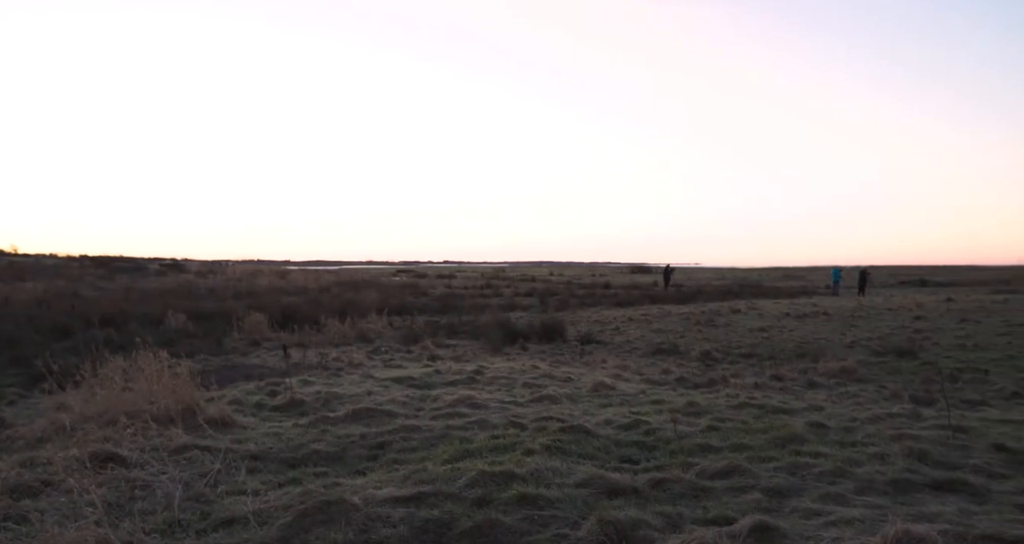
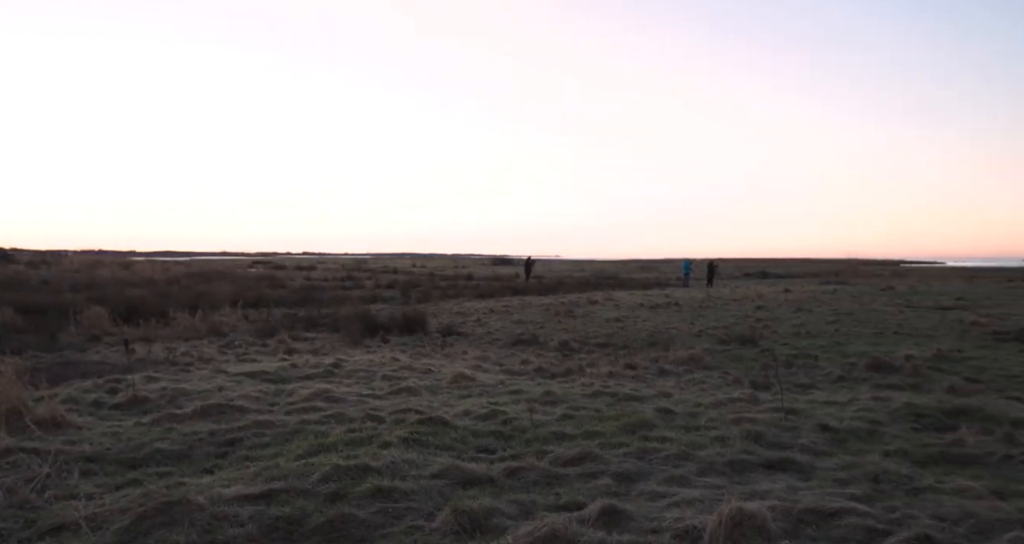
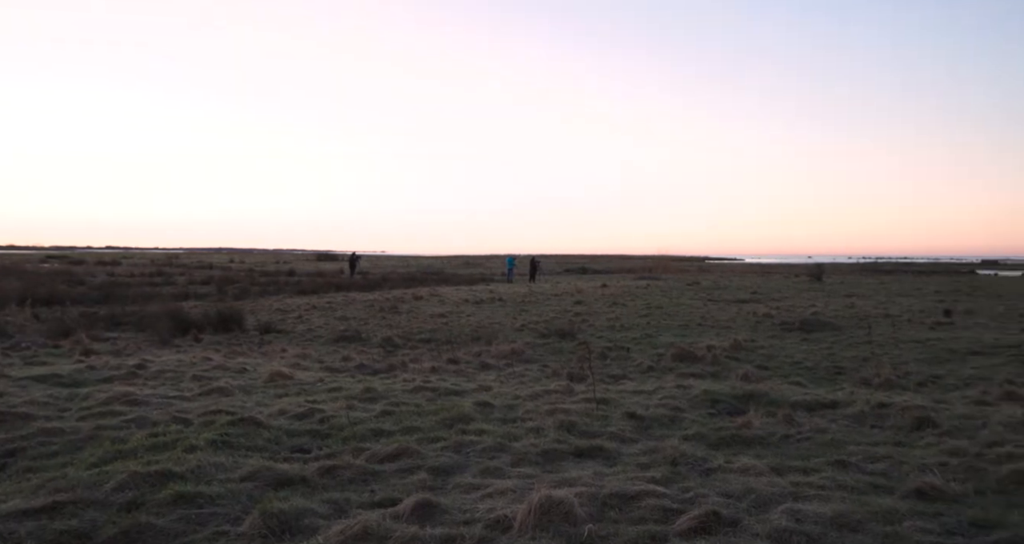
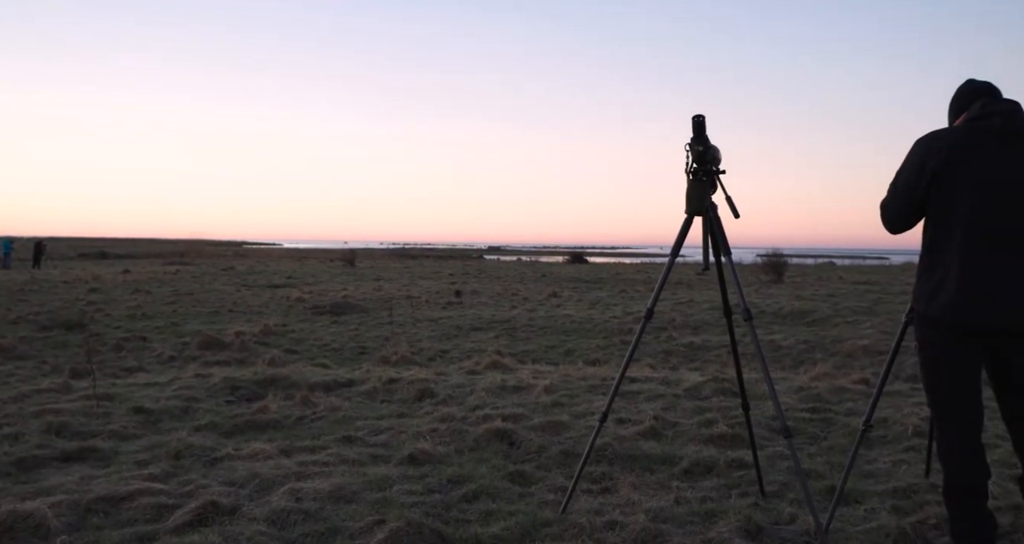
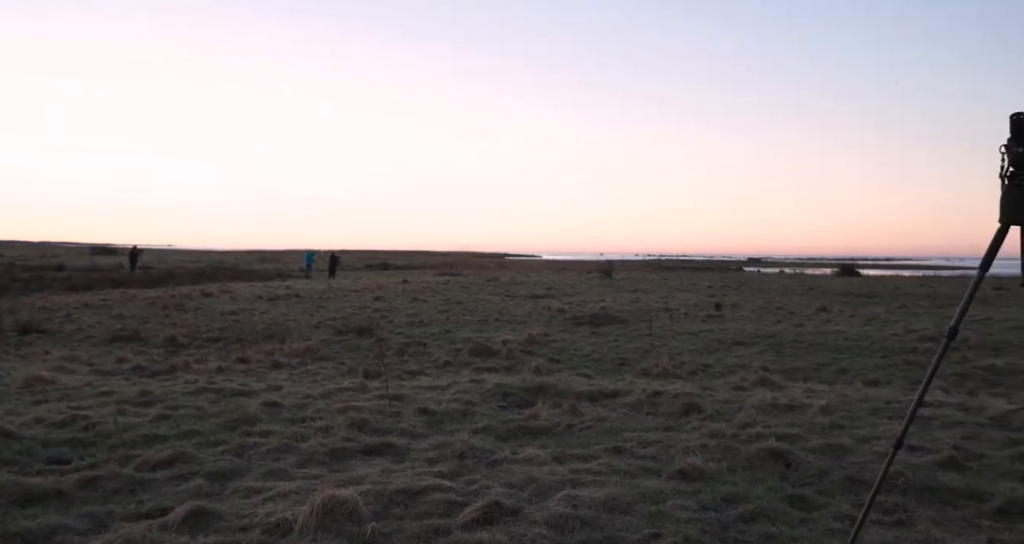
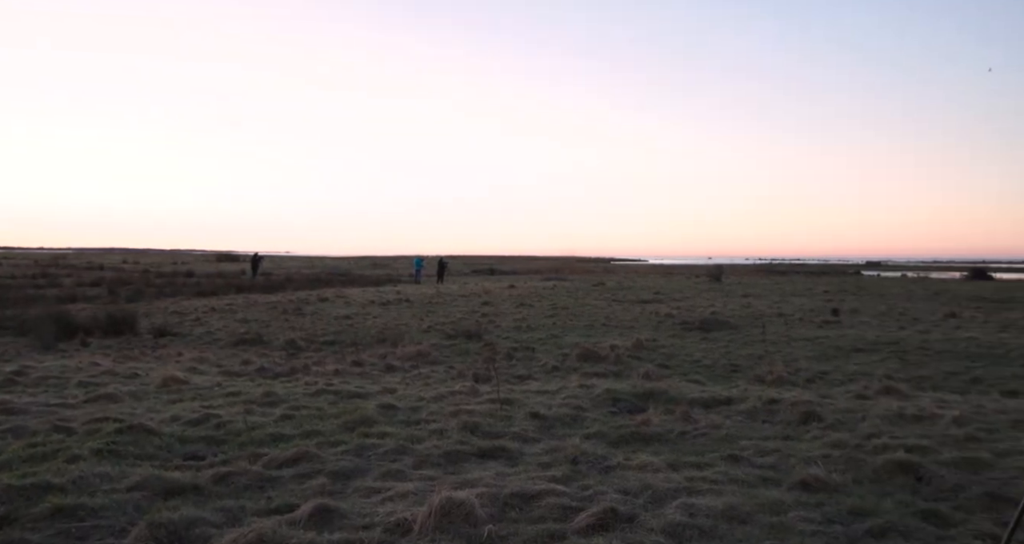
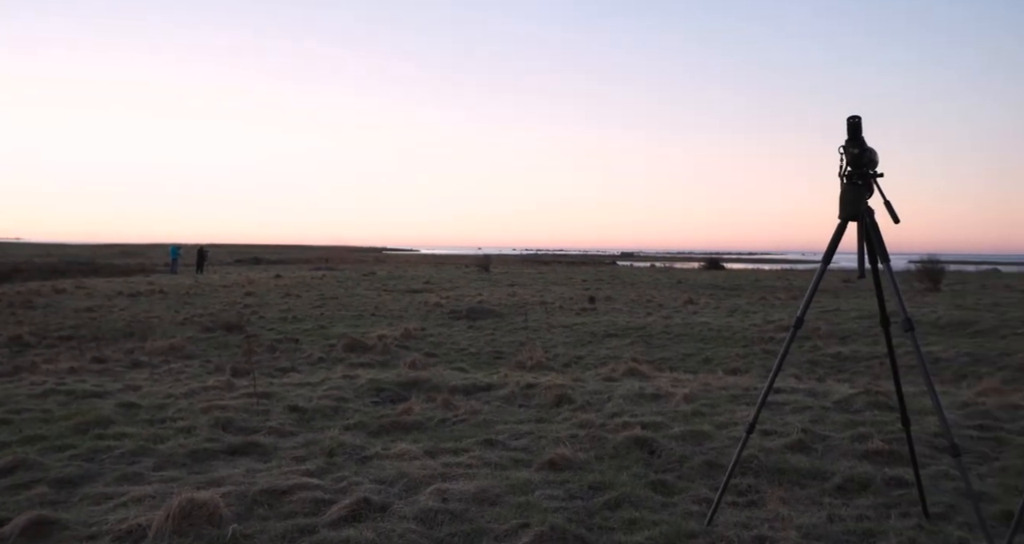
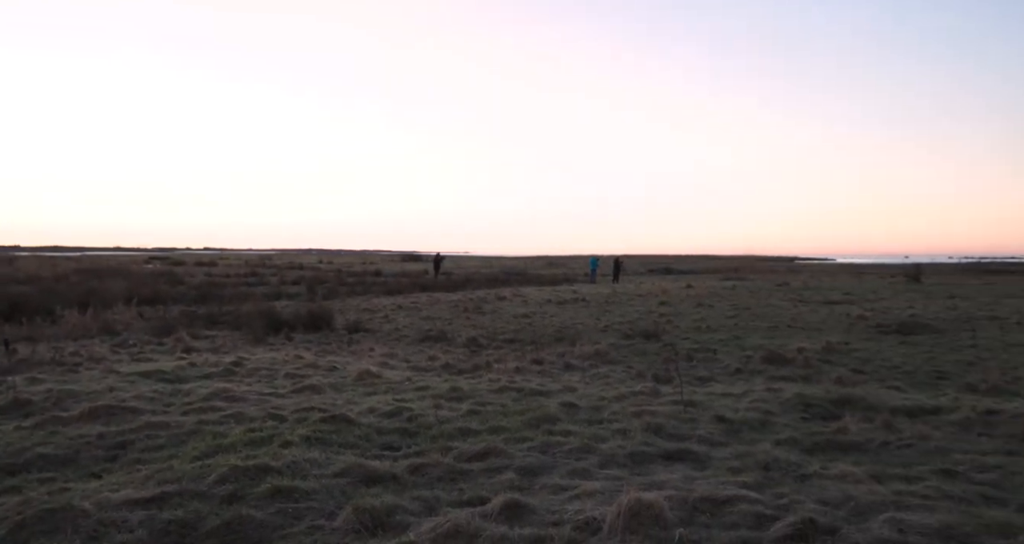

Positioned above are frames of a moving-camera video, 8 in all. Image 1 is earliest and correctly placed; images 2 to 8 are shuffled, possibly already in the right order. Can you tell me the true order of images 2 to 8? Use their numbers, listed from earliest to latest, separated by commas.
2, 8, 3, 6, 5, 7, 4
